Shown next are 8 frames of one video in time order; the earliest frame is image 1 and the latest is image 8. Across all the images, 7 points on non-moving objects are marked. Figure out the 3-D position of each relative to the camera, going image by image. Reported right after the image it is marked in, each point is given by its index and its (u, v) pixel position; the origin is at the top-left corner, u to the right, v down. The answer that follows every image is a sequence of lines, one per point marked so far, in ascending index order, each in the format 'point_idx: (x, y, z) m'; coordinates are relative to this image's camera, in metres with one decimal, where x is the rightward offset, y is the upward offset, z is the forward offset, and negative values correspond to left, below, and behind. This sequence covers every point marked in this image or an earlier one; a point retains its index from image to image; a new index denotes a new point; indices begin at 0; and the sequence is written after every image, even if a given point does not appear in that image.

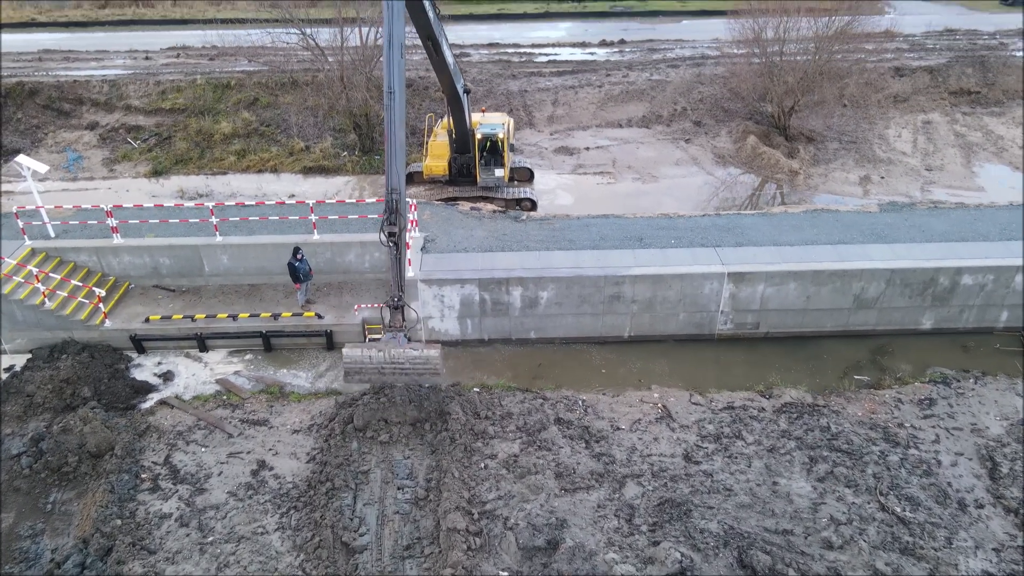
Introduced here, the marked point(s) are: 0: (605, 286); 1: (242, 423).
0: (+1.3, 0.0, +10.7) m
1: (-3.4, -1.7, +9.5) m
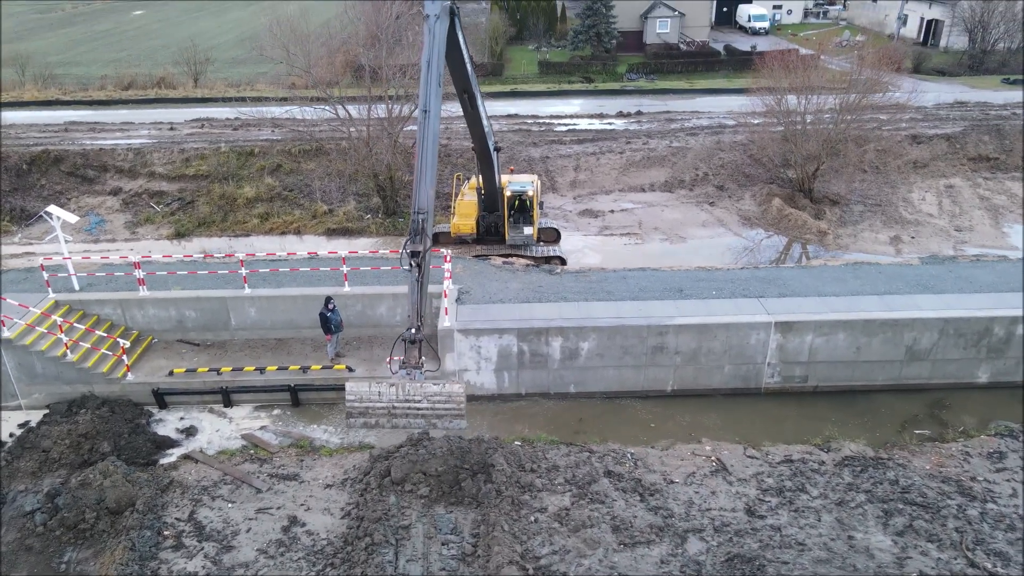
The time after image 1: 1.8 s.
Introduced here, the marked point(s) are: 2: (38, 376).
0: (+1.9, -0.7, +10.3) m
1: (-2.9, -2.3, +9.0) m
2: (-6.6, -1.2, +10.3) m
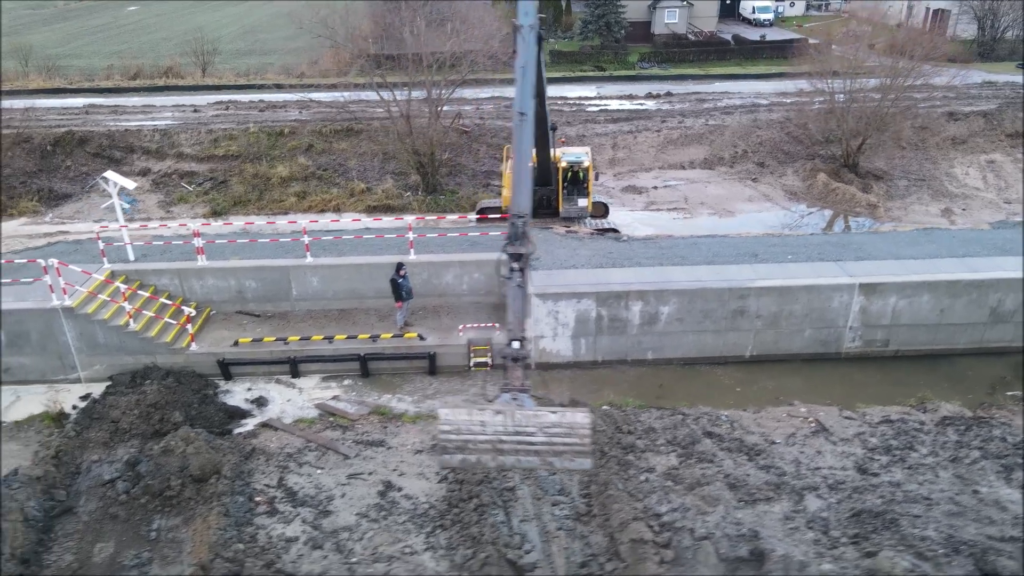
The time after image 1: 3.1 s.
0: (+2.9, -0.2, +10.0) m
1: (-1.8, -1.8, +8.6) m
2: (-5.5, -0.8, +9.9) m
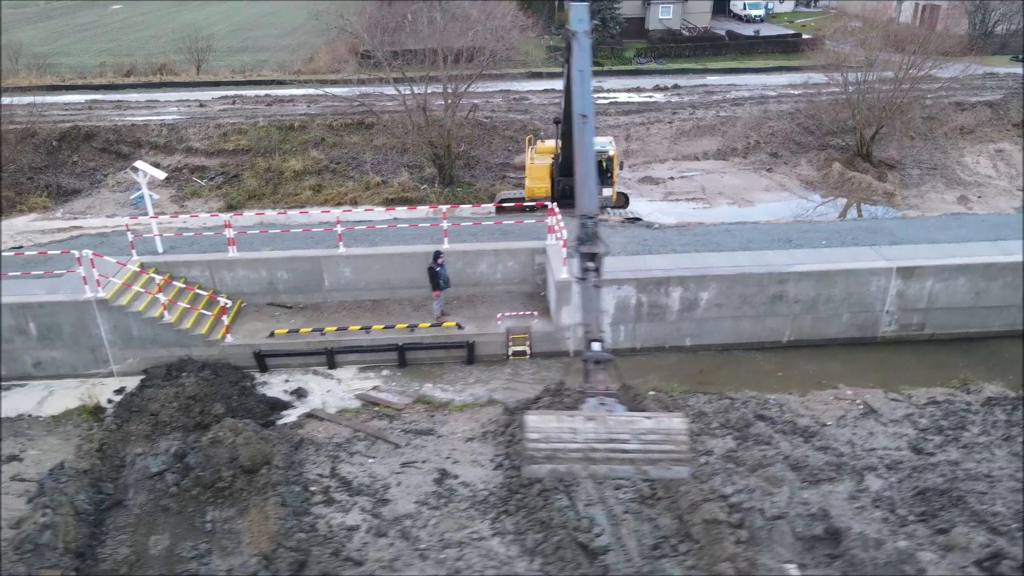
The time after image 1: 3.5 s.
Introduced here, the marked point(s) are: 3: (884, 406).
0: (+3.5, +0.1, +10.0) m
1: (-1.2, -1.7, +8.5) m
2: (-4.9, -0.7, +9.7) m
3: (+4.4, -1.4, +8.8) m
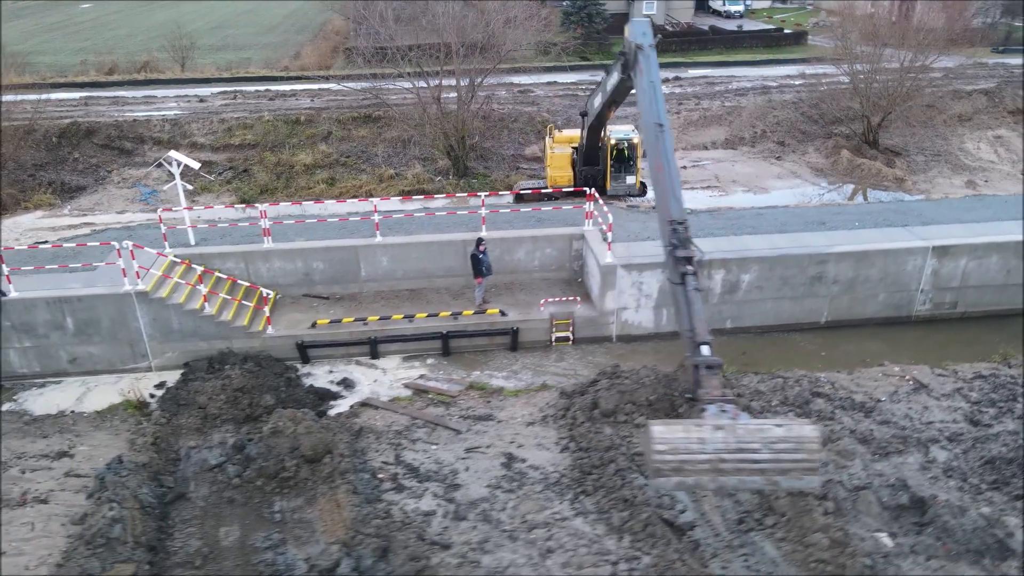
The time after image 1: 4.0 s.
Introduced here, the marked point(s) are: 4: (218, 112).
0: (+4.1, +0.3, +10.1) m
1: (-0.5, -1.5, +8.5) m
2: (-4.3, -0.6, +9.5) m
3: (+5.1, -1.1, +9.0) m
4: (-7.4, +4.4, +18.7) m
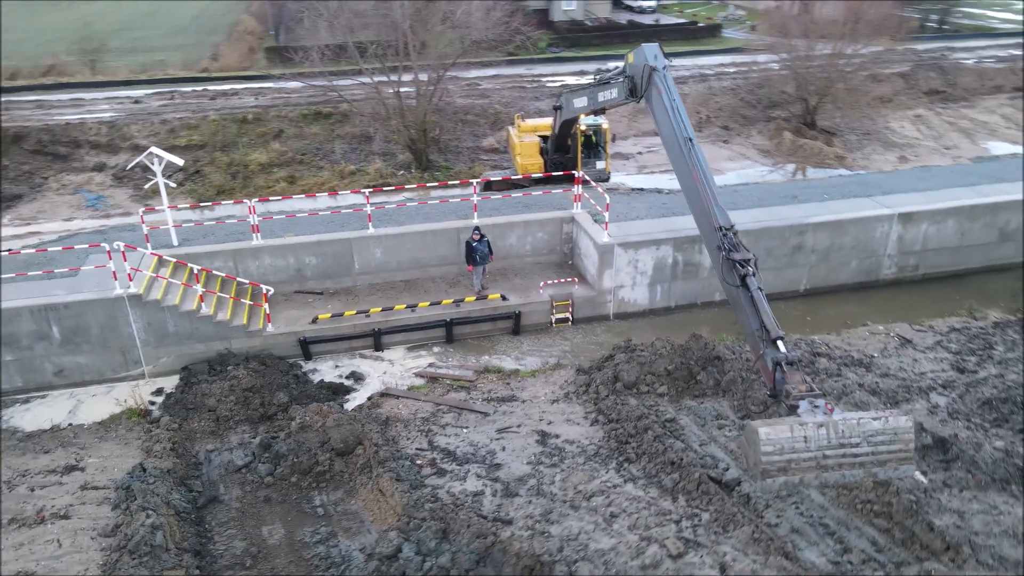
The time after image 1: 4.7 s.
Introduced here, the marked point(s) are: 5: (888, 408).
0: (+4.0, +0.7, +10.7) m
1: (-0.3, -1.3, +8.5) m
2: (-4.2, -0.6, +9.1) m
3: (+5.2, -0.6, +9.6) m
4: (-8.6, +4.2, +17.9) m
5: (+3.9, -1.2, +7.8) m
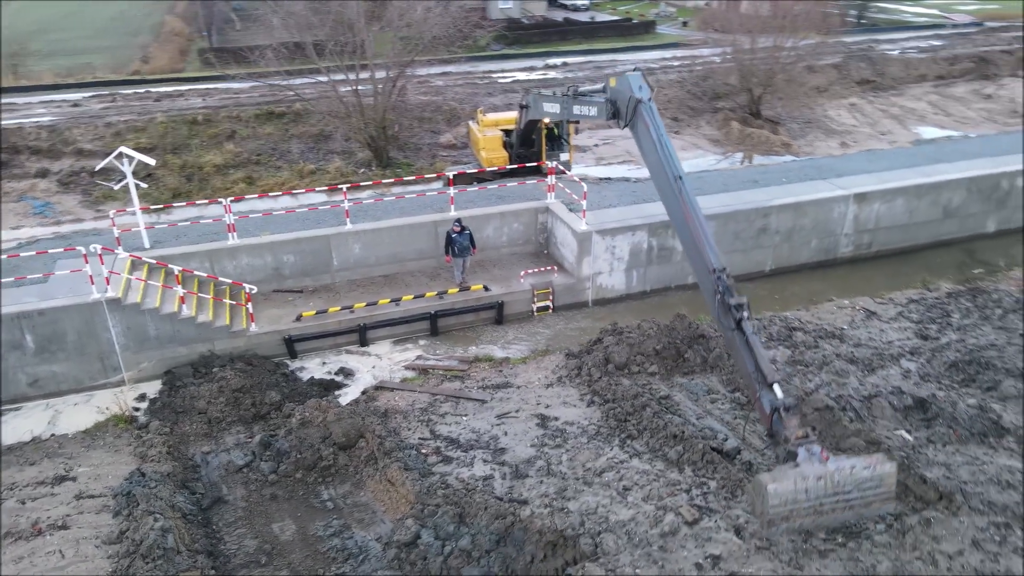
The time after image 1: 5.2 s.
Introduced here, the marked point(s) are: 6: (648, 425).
0: (+3.7, +1.0, +11.1) m
1: (-0.3, -1.2, +8.6) m
2: (-4.3, -0.6, +8.9) m
3: (+5.0, -0.3, +10.2) m
4: (-9.6, +4.0, +17.3) m
5: (+3.9, -1.0, +8.2) m
6: (+1.4, -1.4, +7.5) m
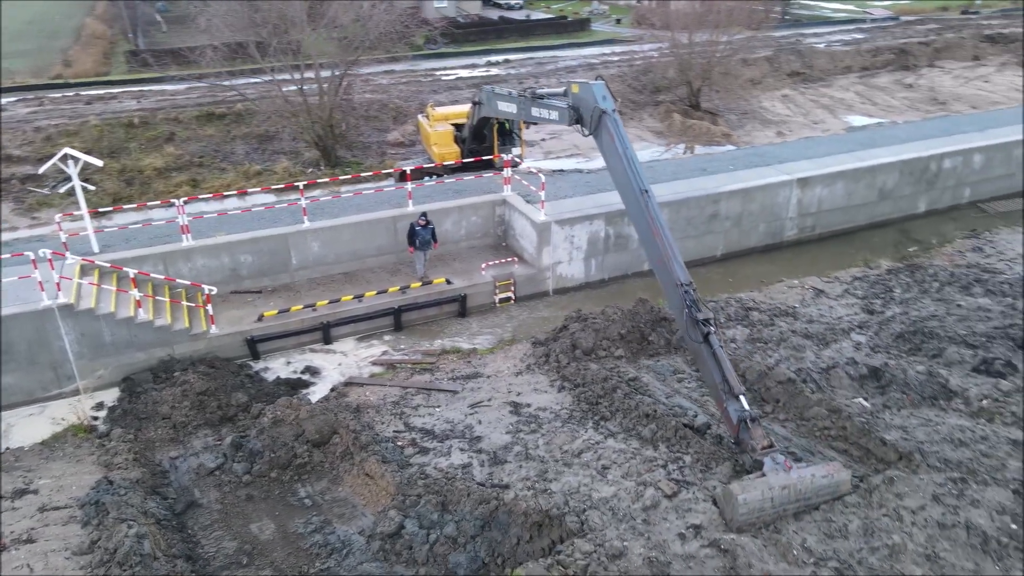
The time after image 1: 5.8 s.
0: (+3.0, +1.3, +11.5) m
1: (-0.7, -1.1, +8.7) m
2: (-4.7, -0.7, +8.6) m
3: (+4.5, 0.0, +10.6) m
4: (-10.8, +3.7, +16.6) m
5: (+3.6, -0.7, +8.6) m
6: (+1.1, -1.2, +7.7) m
